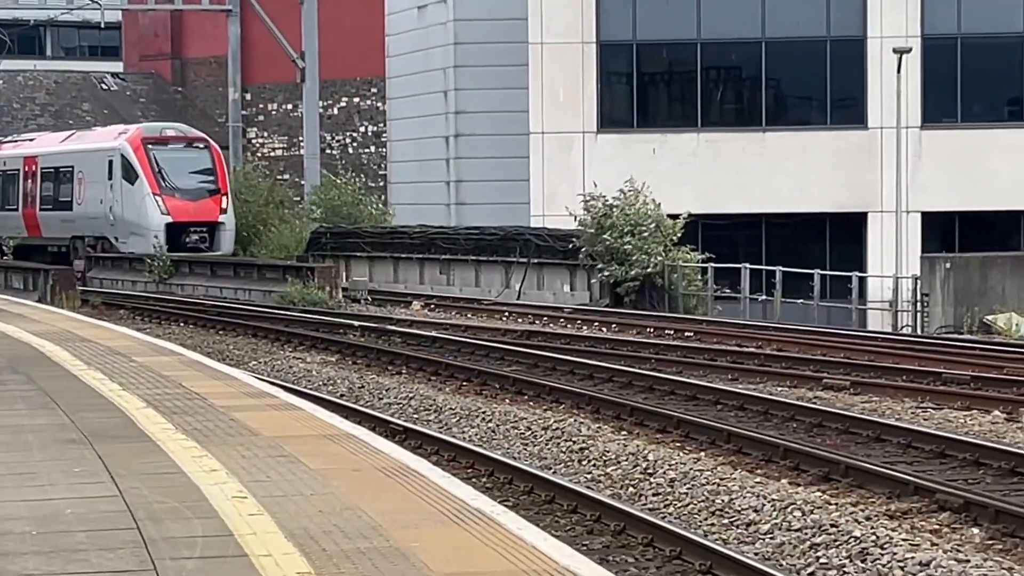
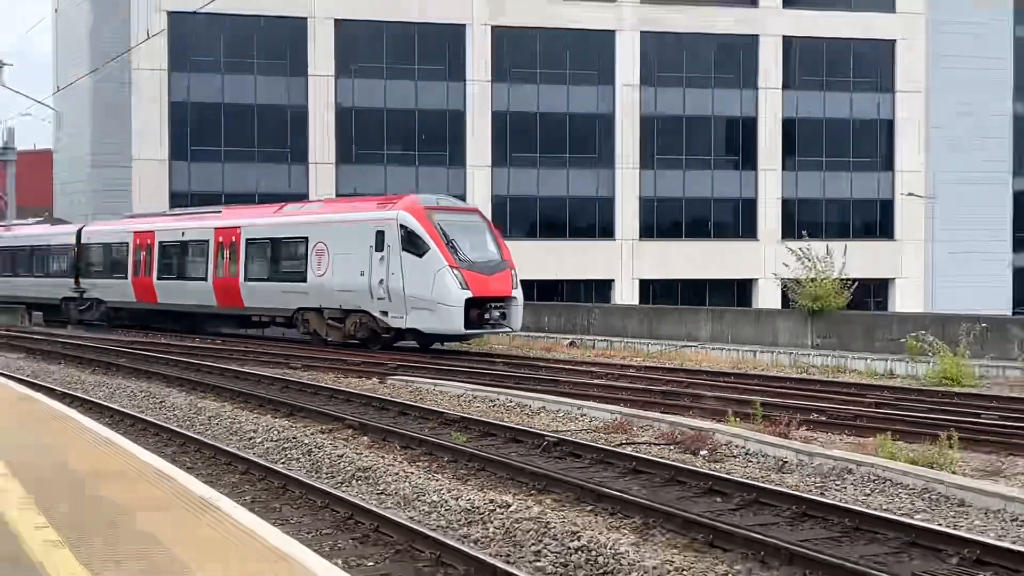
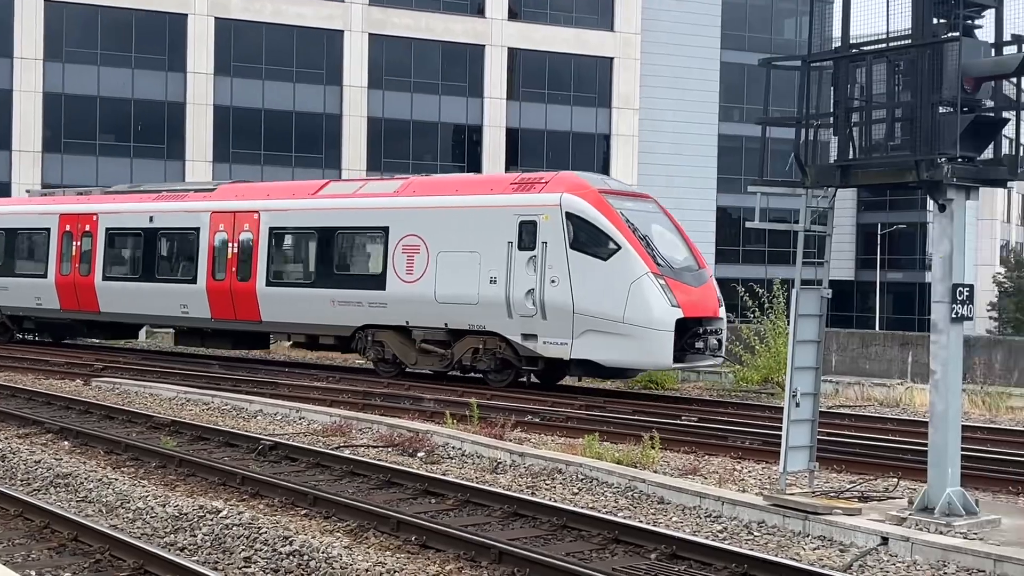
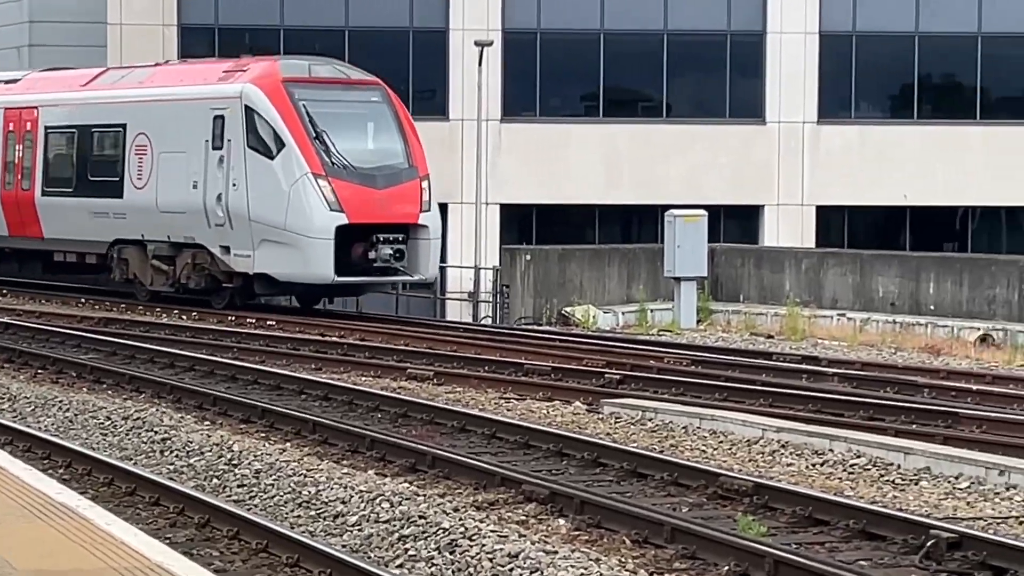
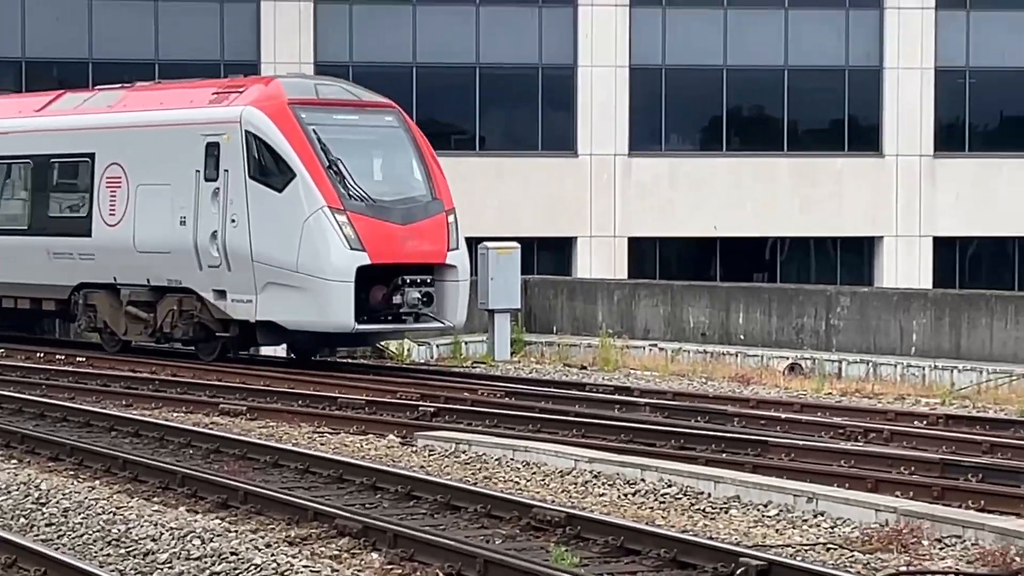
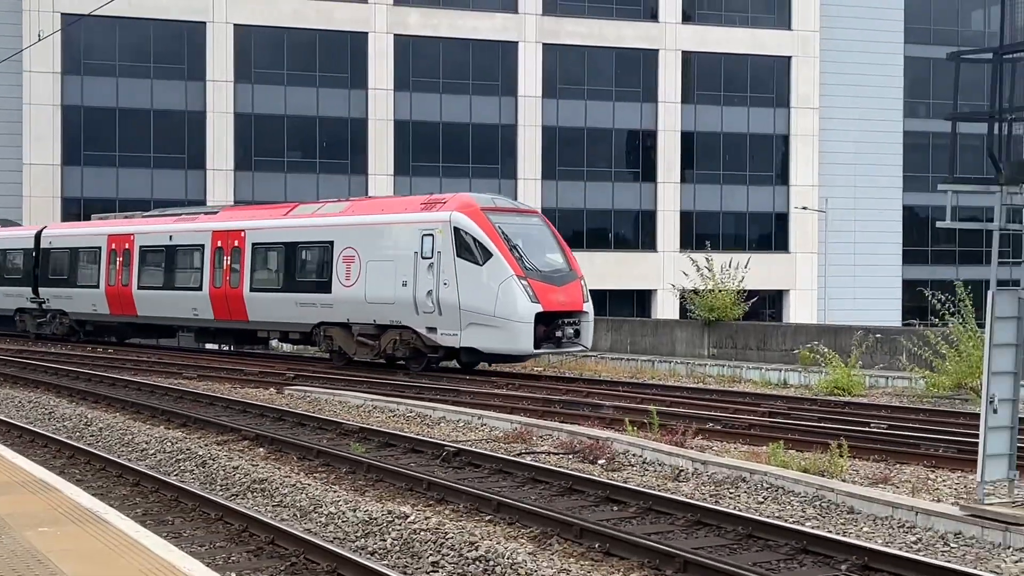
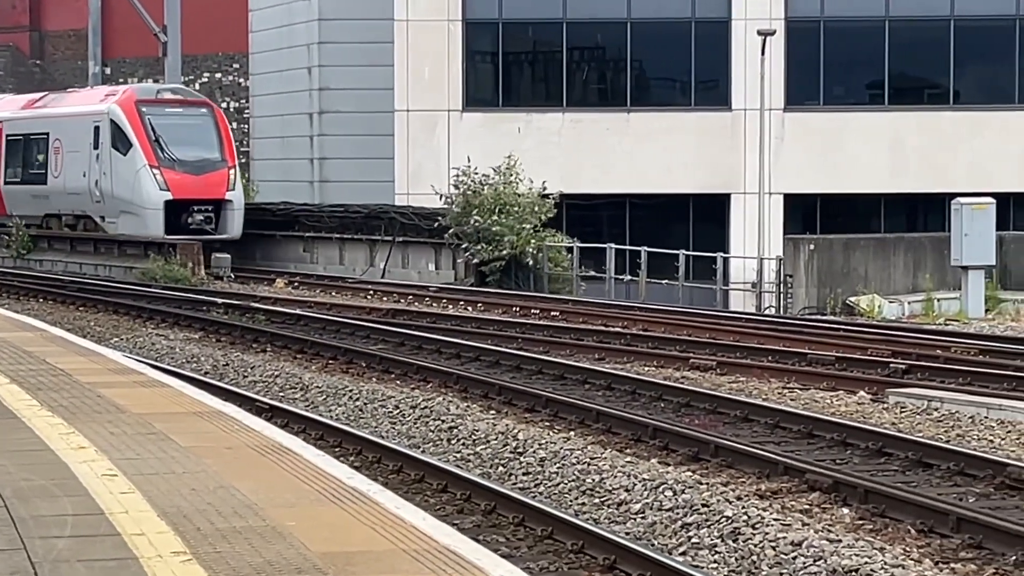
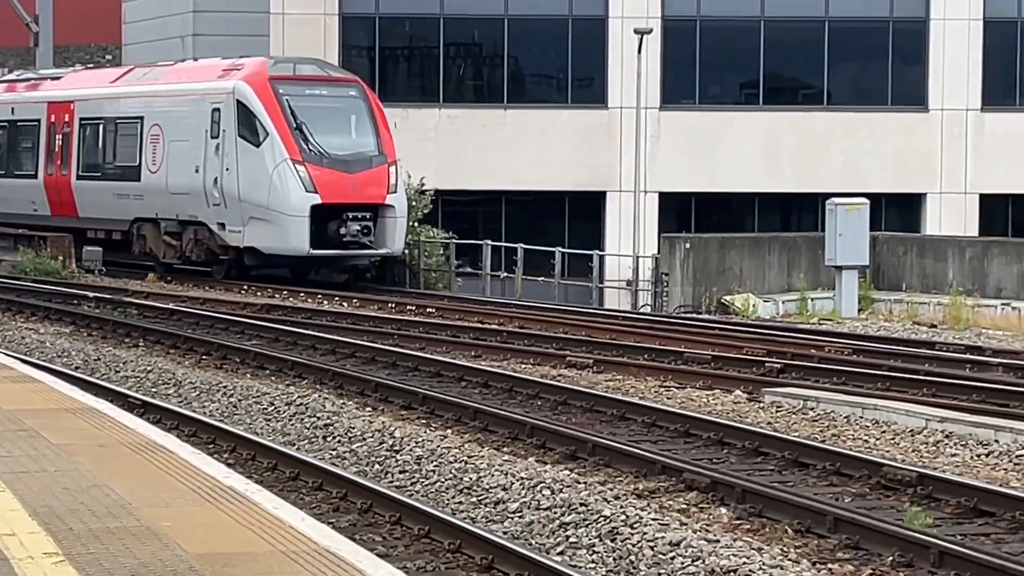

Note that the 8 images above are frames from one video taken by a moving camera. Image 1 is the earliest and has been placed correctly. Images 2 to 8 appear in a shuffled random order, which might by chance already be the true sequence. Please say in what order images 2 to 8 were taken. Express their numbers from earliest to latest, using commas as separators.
7, 8, 4, 5, 2, 6, 3
